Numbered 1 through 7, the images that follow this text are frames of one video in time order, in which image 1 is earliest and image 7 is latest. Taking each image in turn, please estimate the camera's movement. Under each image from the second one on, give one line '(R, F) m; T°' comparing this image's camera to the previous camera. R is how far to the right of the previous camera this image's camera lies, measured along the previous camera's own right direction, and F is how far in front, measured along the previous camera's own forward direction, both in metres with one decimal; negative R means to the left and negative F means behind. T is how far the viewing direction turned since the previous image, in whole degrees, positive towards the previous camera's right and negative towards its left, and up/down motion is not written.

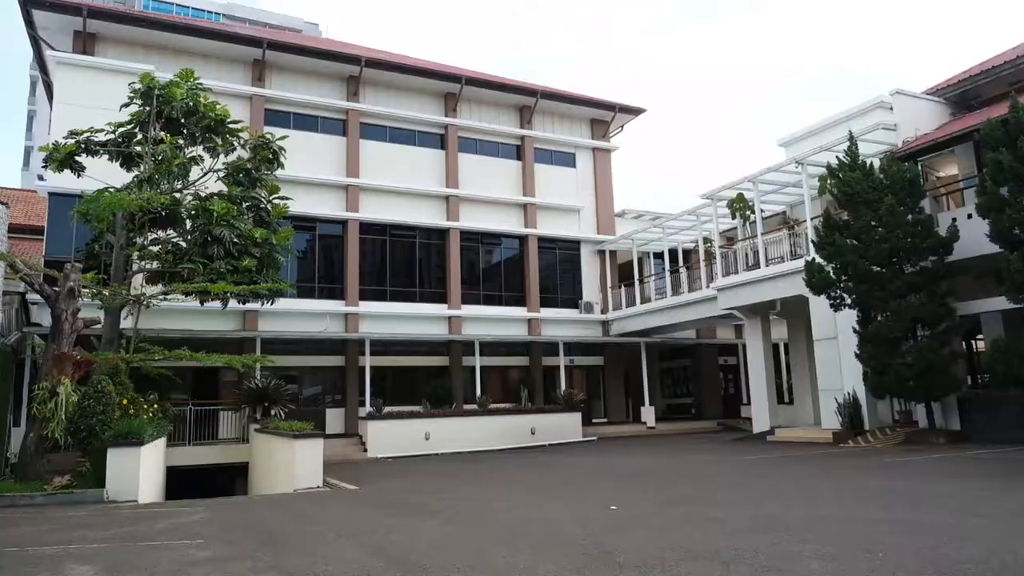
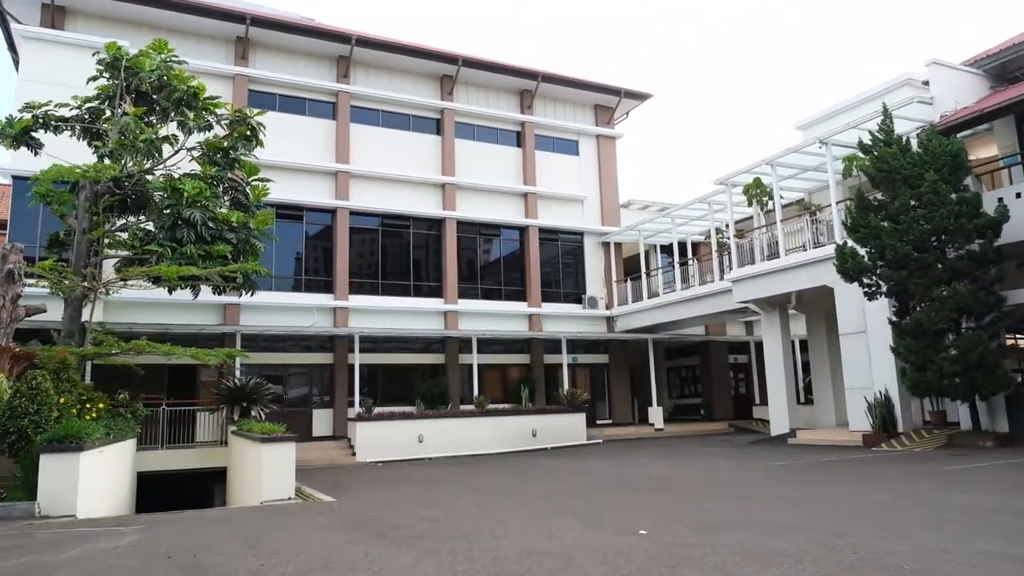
(0.0, +1.5) m; 0°
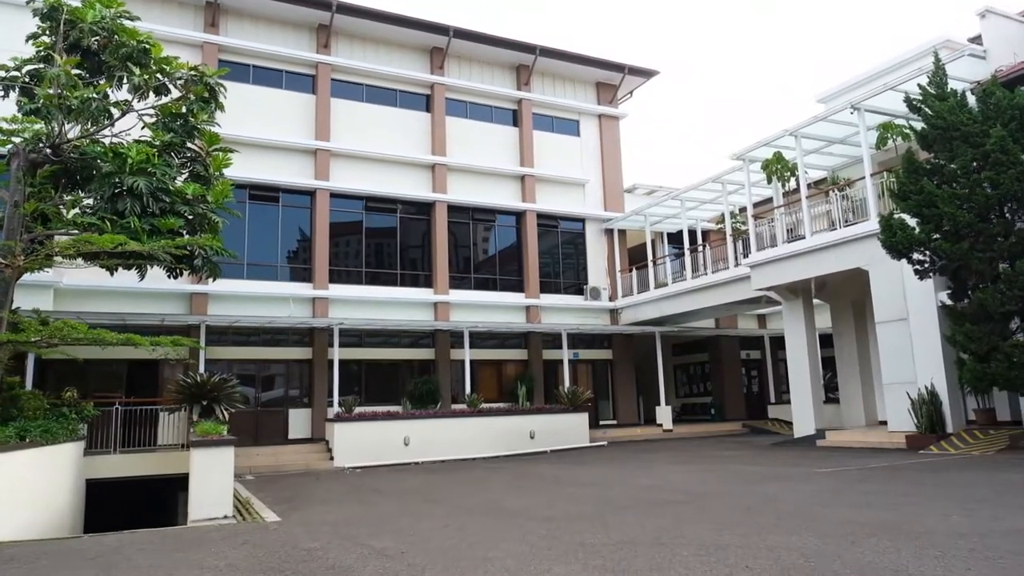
(+0.1, +1.9) m; 0°
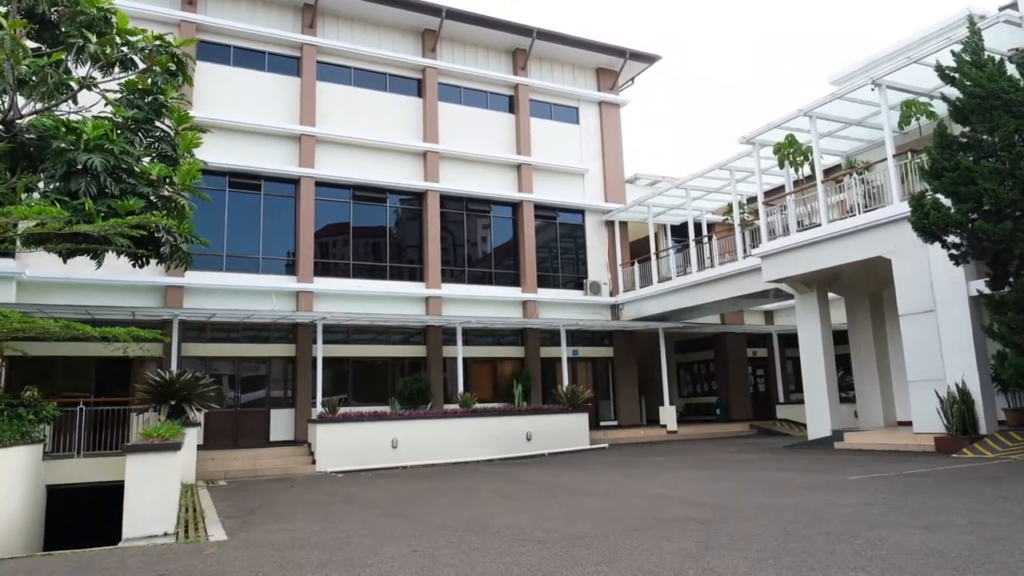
(+0.1, +1.1) m; 0°
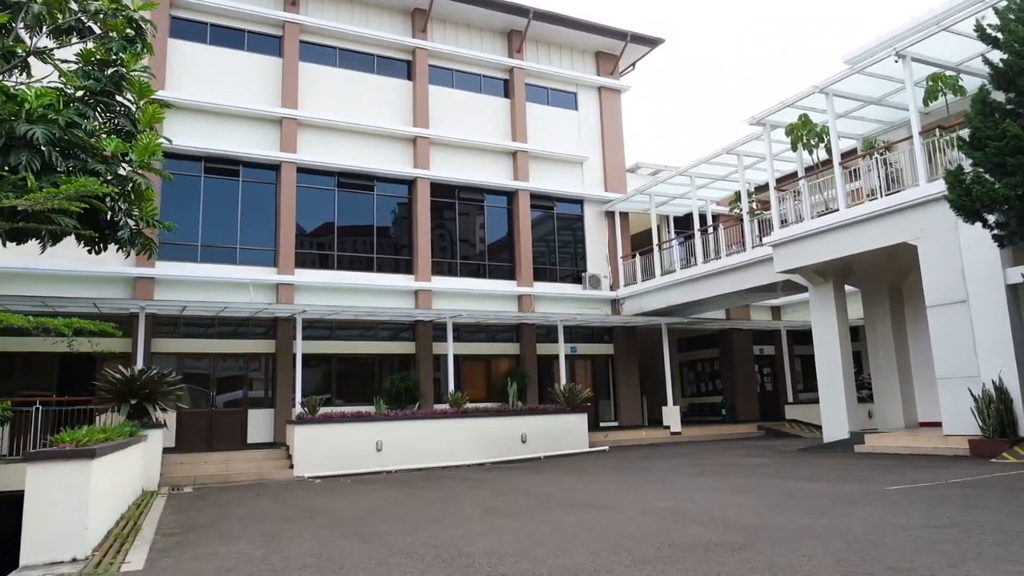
(+0.1, +1.2) m; 0°
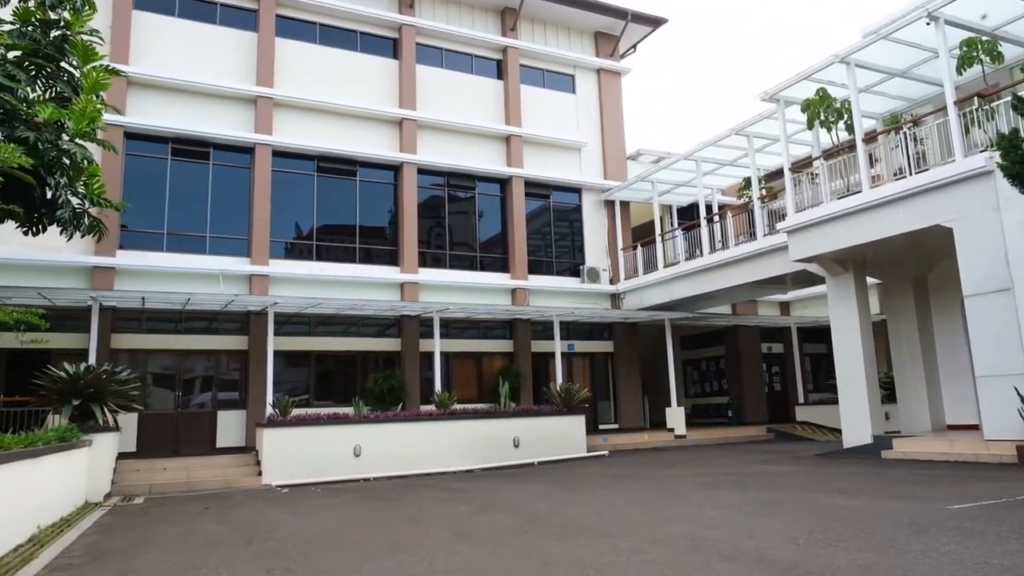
(+0.1, +1.3) m; 0°
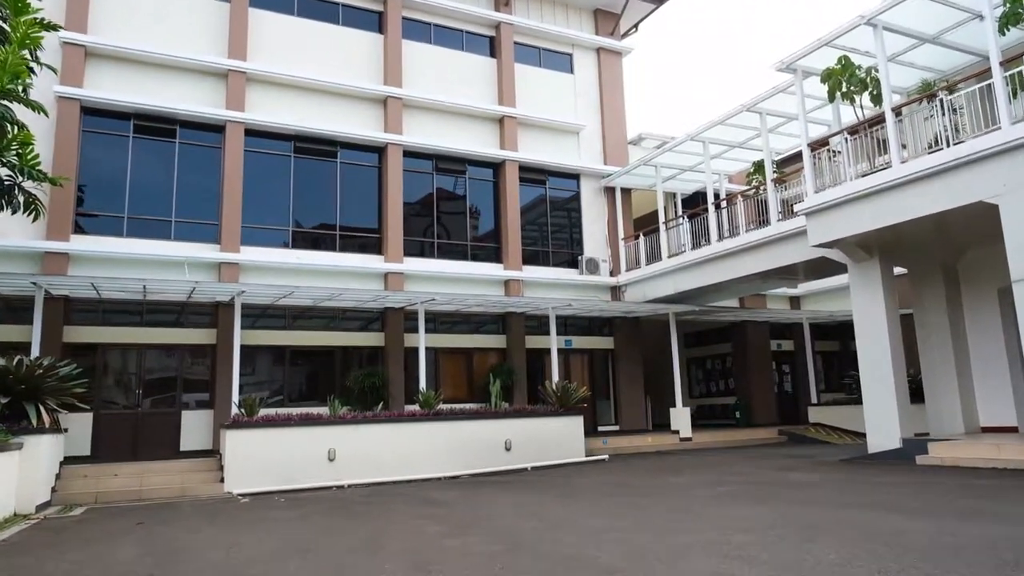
(+0.1, +1.3) m; 0°
